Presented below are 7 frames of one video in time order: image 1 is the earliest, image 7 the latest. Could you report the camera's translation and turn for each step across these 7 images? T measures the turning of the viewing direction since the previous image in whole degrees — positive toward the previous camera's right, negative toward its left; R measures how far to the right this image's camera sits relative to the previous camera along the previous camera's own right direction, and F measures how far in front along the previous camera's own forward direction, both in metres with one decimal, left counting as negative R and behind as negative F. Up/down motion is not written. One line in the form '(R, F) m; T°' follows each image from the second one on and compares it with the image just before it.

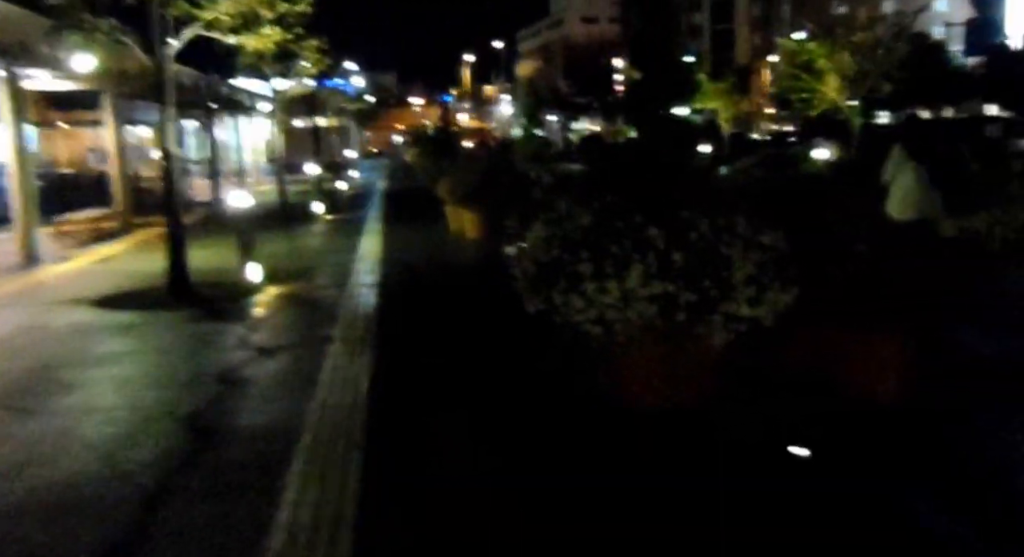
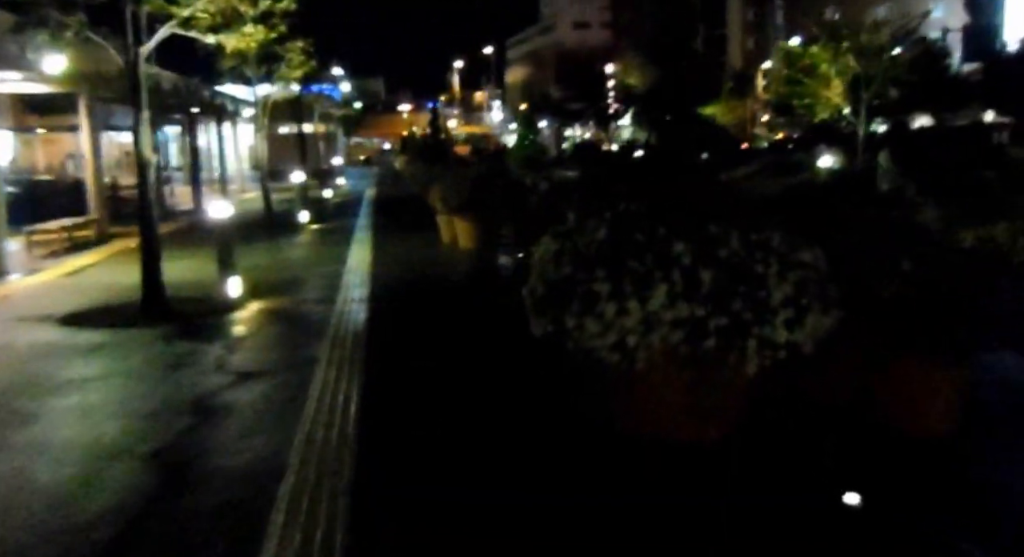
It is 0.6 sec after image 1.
(-0.1, +0.8) m; +1°
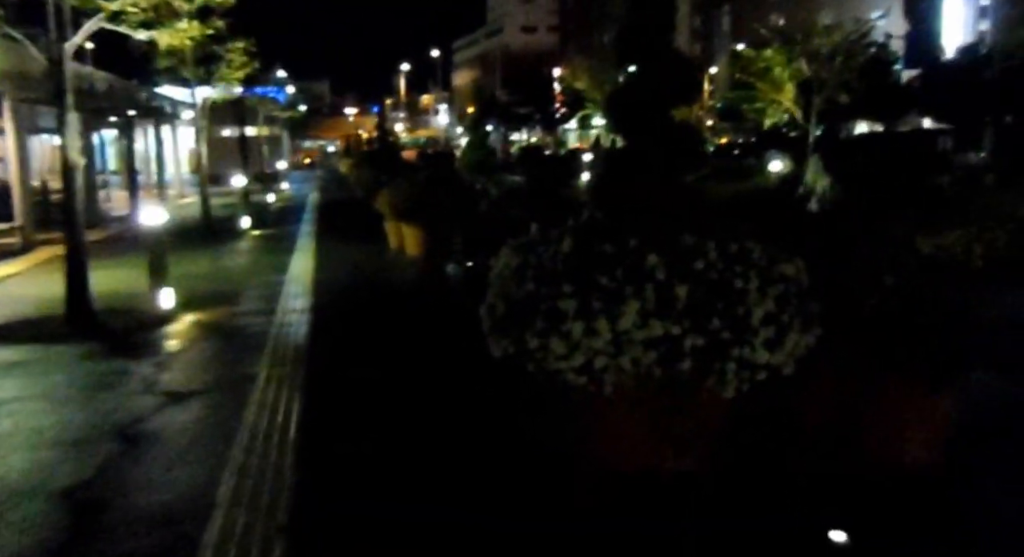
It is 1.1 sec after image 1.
(-0.1, +0.6) m; +3°
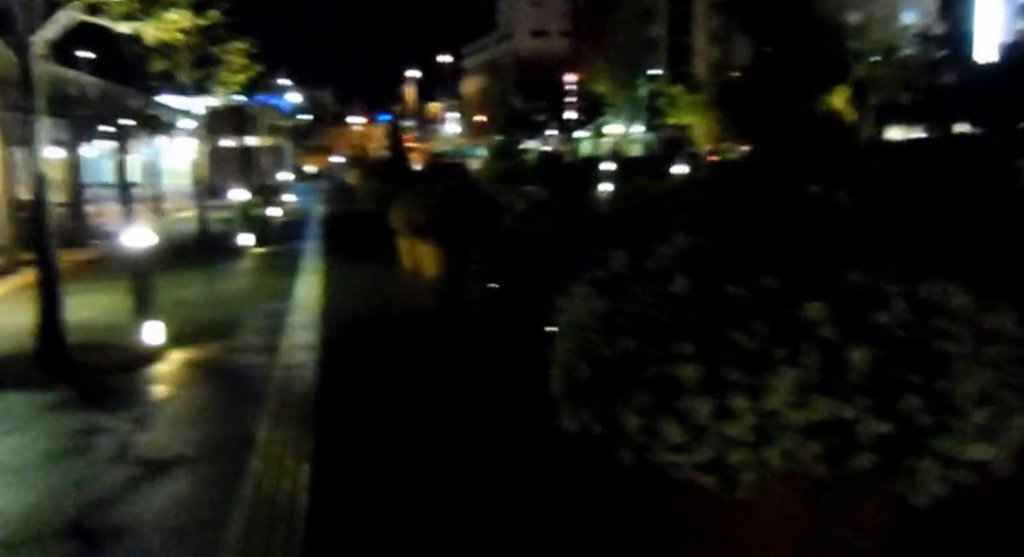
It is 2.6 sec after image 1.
(-0.4, +1.7) m; 0°
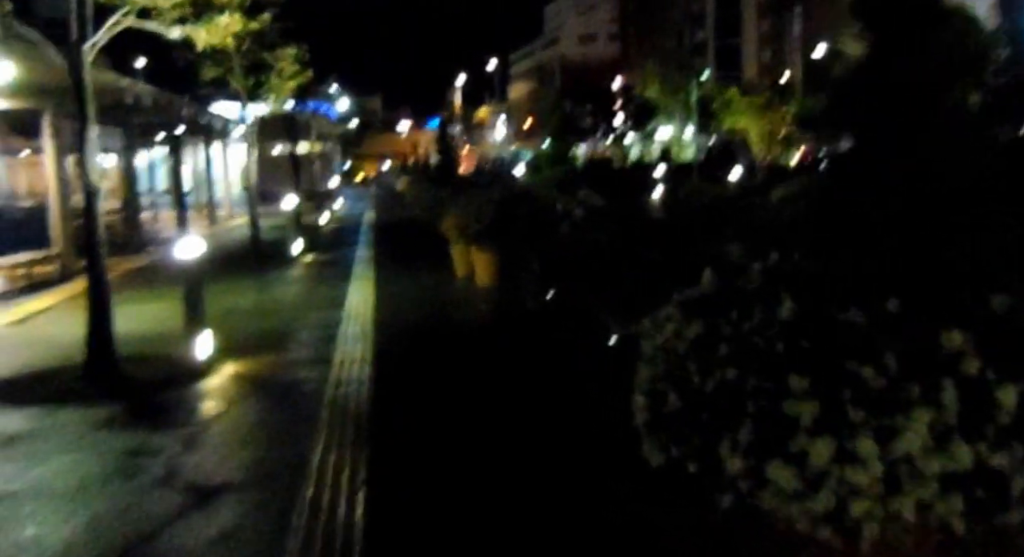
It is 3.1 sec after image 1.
(-0.2, +0.5) m; -3°
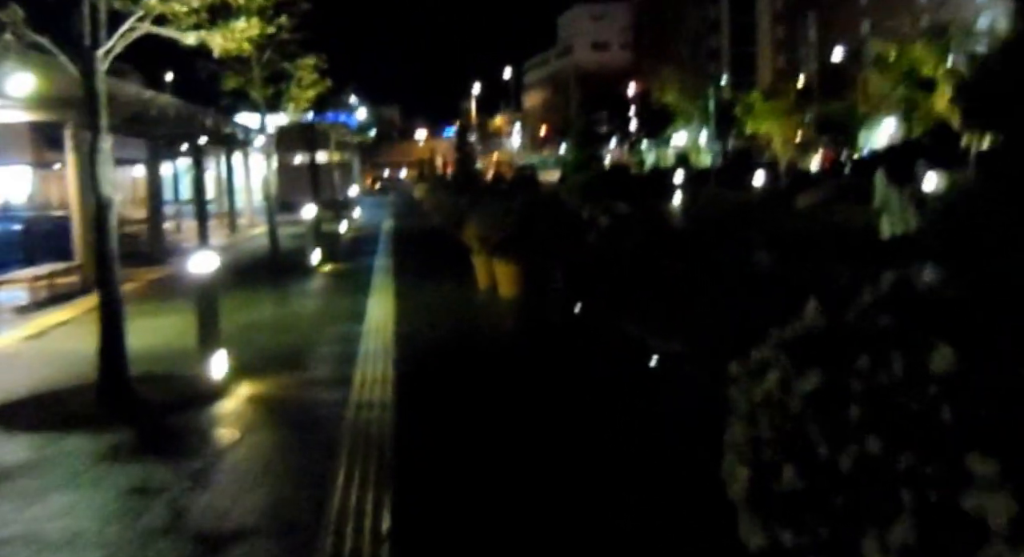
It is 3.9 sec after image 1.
(-0.1, +0.6) m; -1°
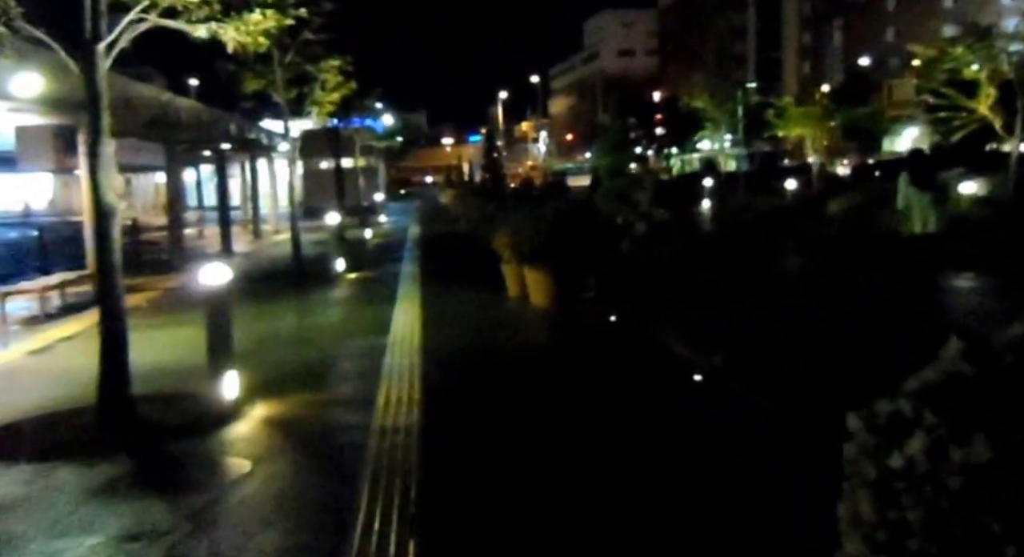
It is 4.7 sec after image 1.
(-0.1, +0.9) m; -2°
